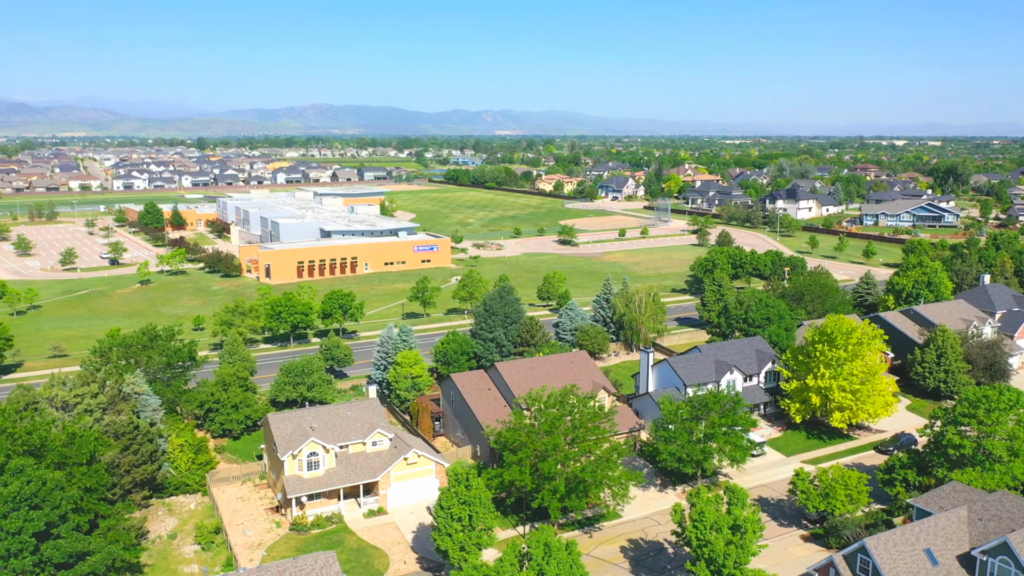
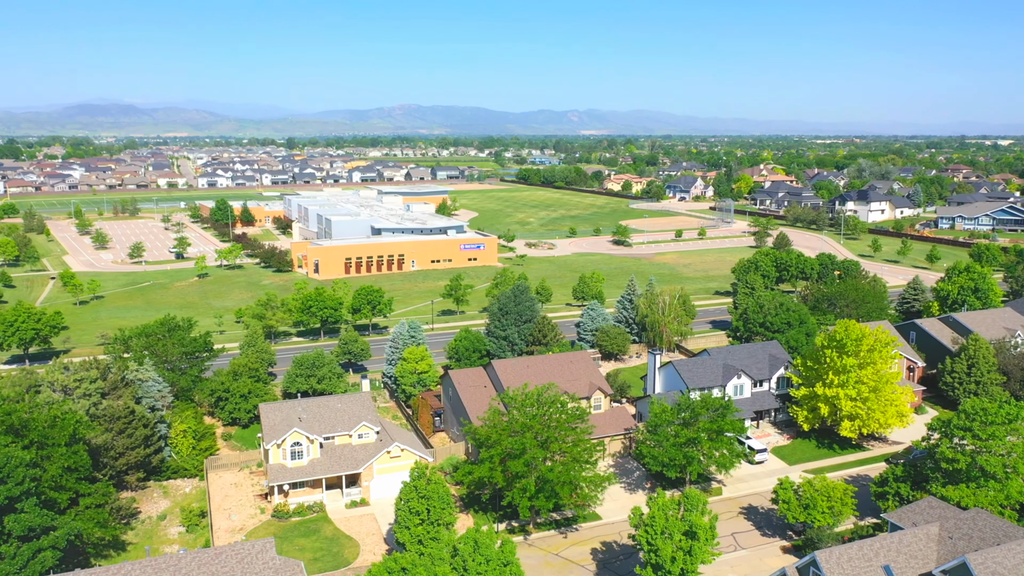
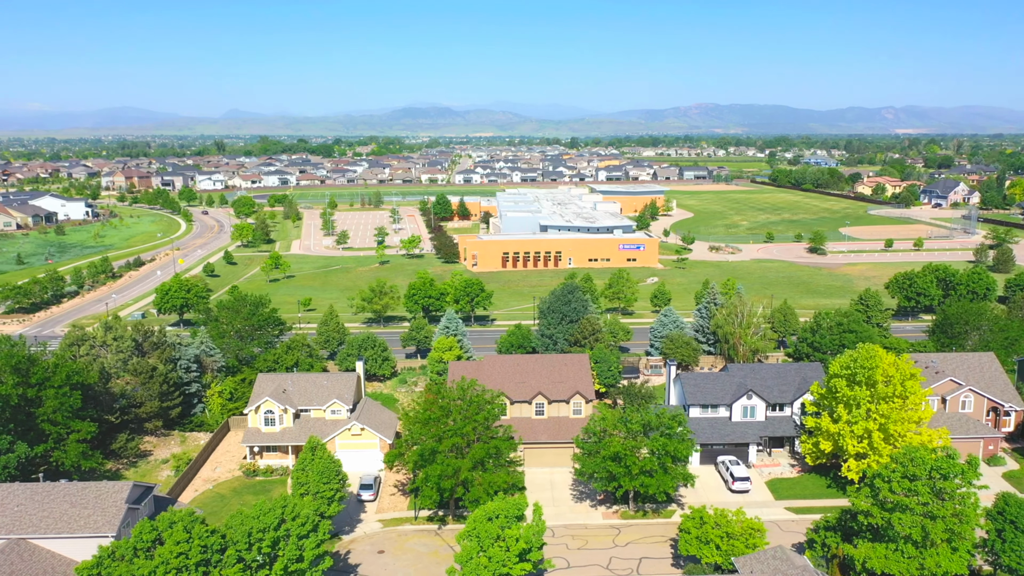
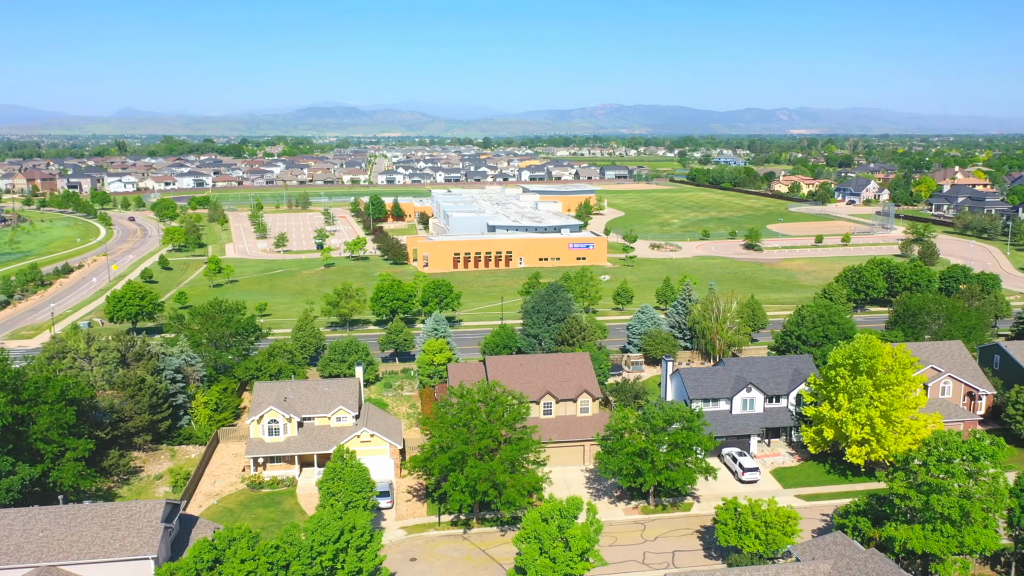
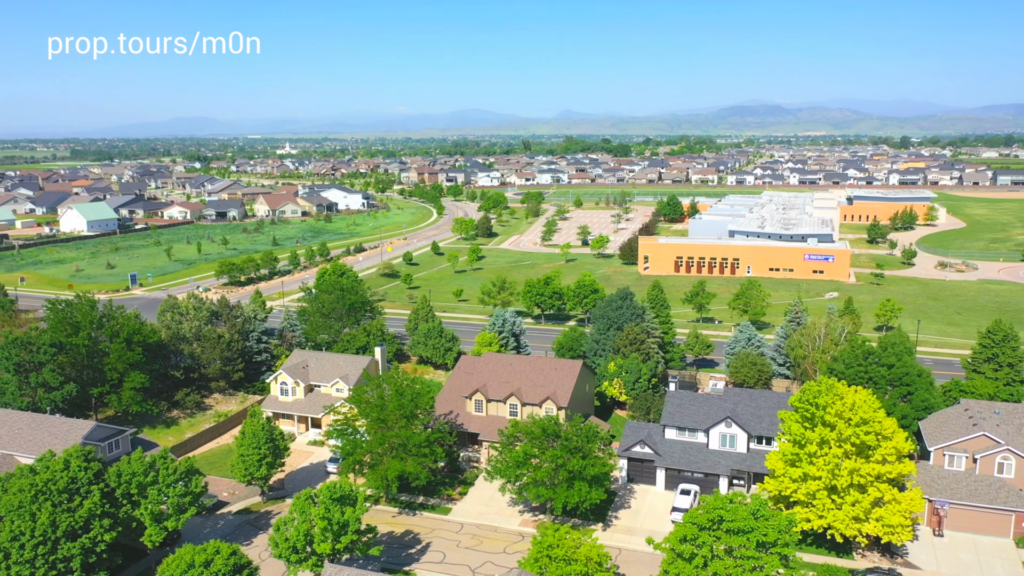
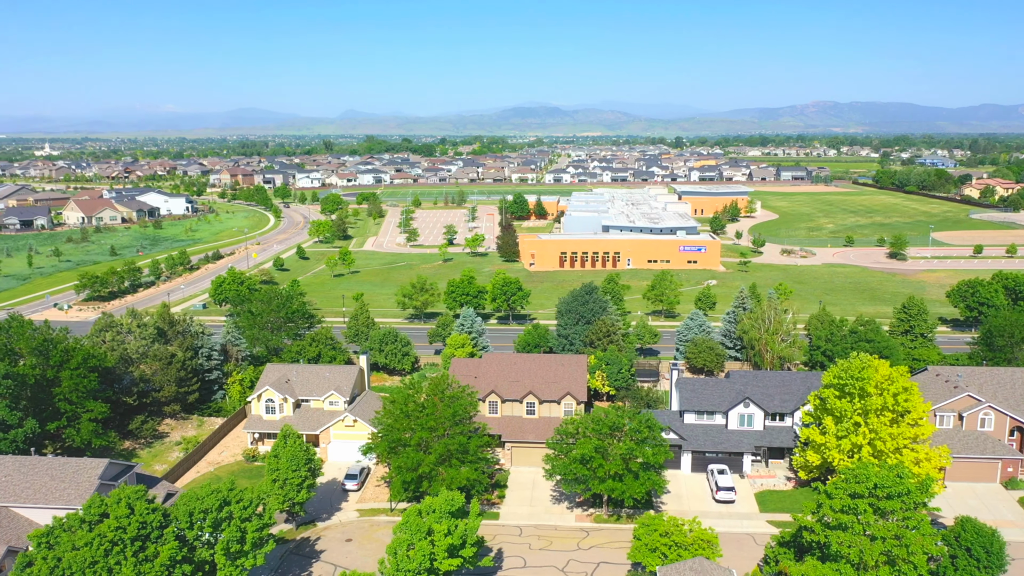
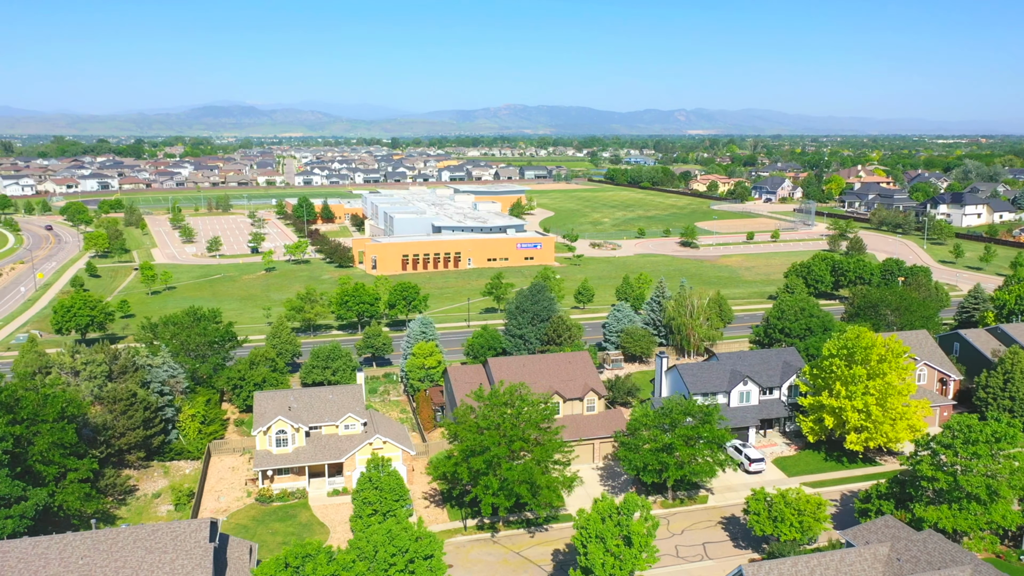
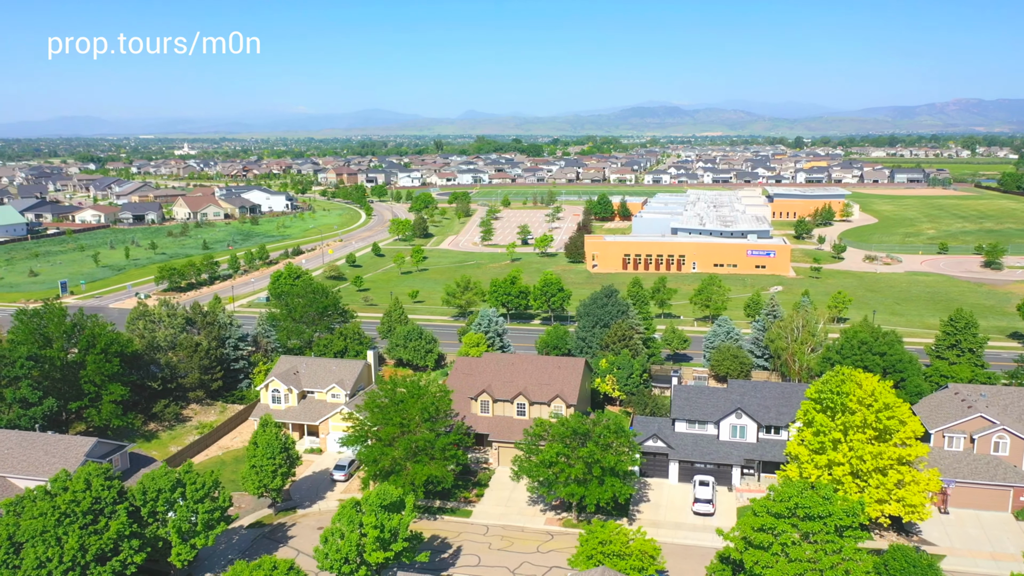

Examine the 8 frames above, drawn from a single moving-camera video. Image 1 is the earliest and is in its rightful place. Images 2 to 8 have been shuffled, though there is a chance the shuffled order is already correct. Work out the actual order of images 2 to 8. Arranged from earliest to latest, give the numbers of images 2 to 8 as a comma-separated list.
2, 7, 4, 3, 6, 8, 5
